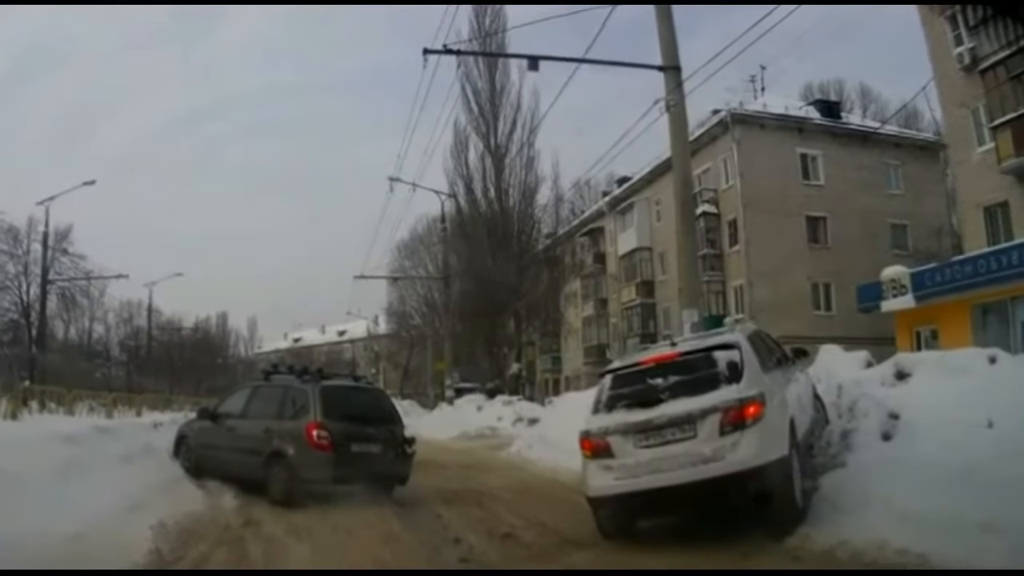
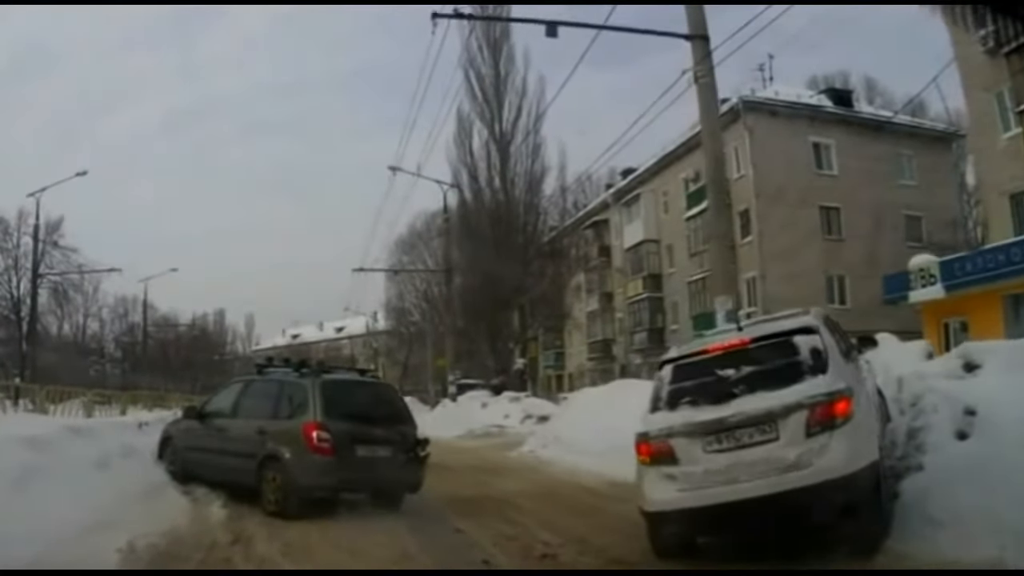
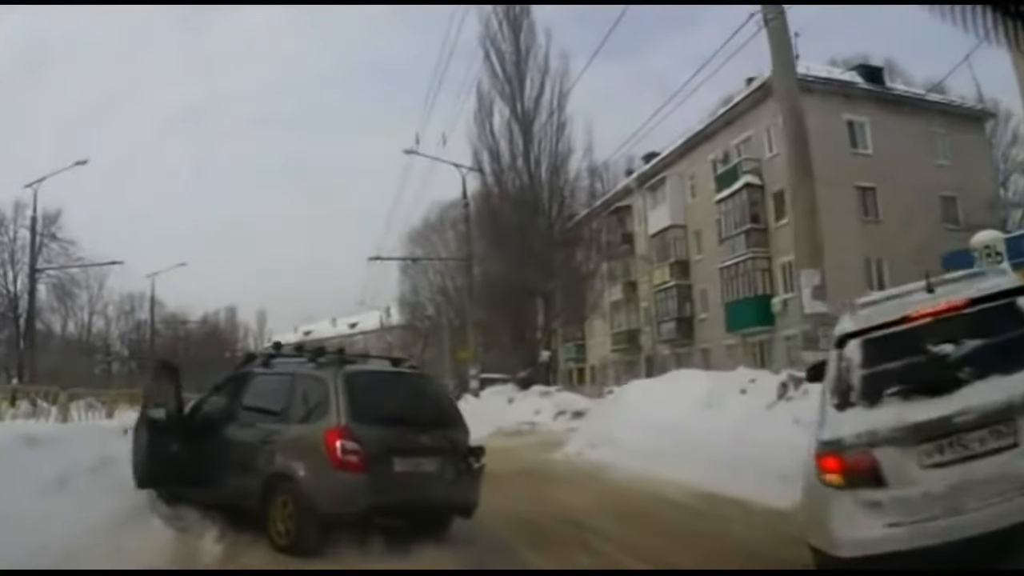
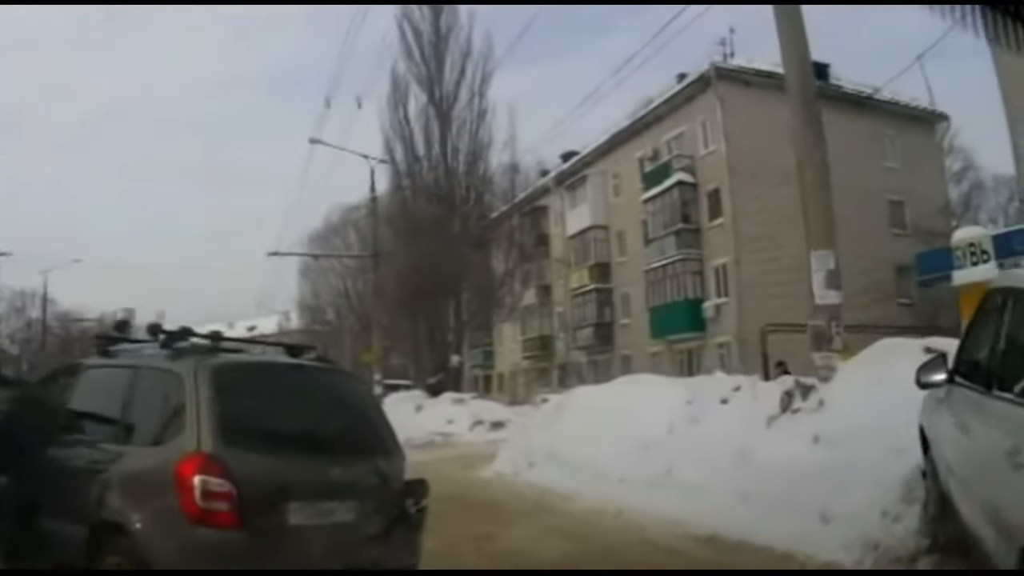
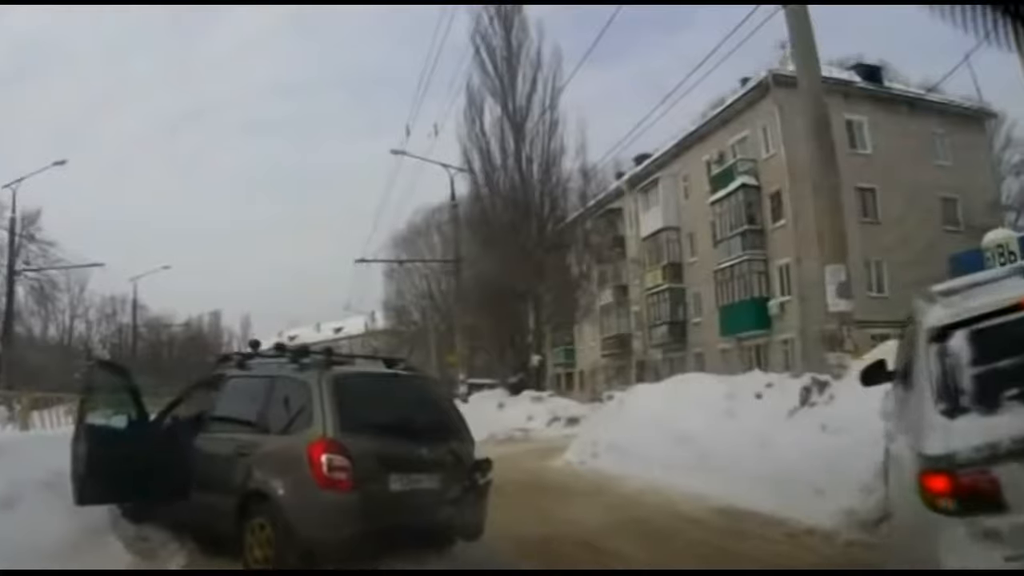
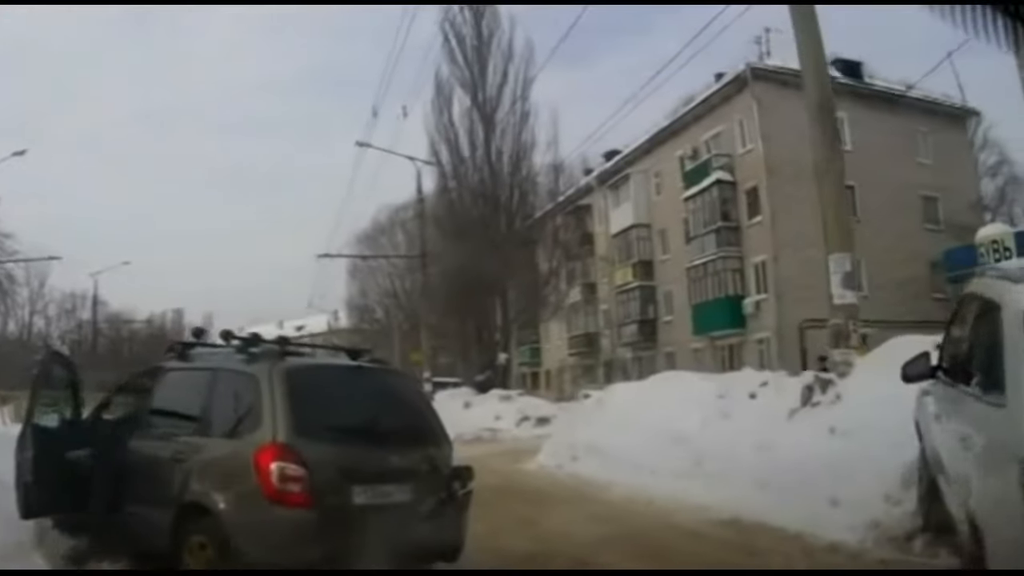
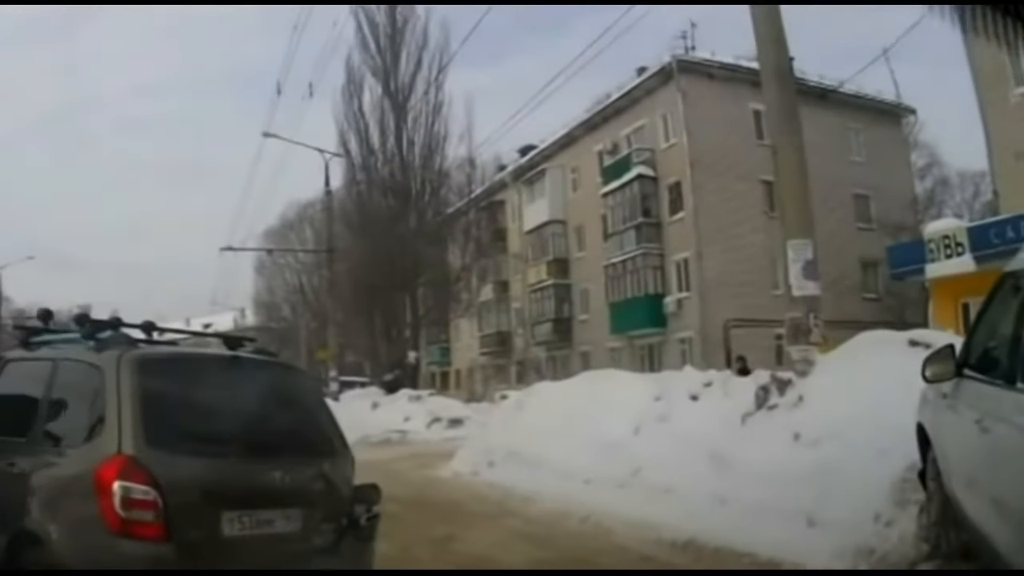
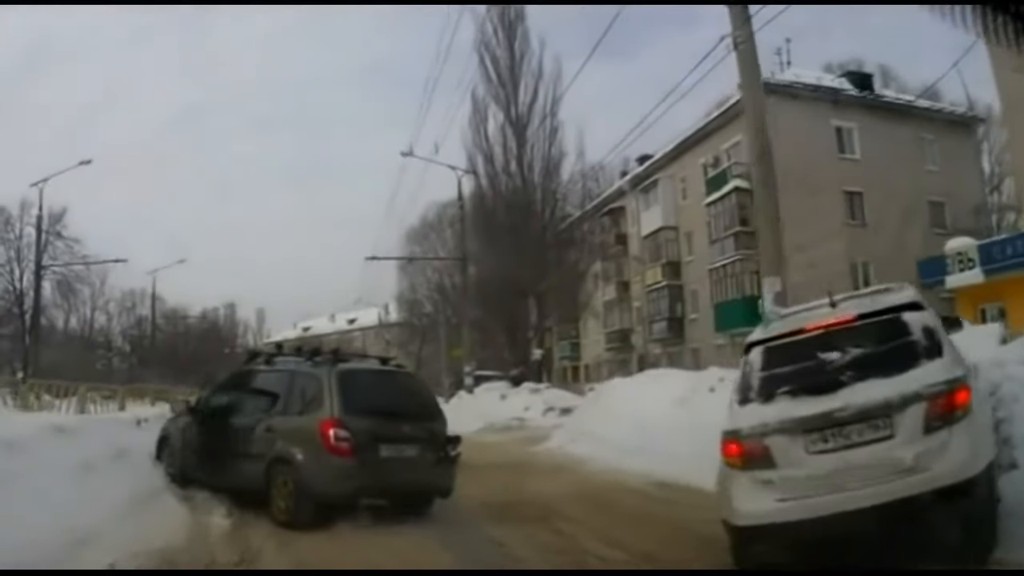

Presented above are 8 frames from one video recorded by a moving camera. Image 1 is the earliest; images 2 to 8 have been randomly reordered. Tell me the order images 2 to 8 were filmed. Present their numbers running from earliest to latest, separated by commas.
2, 8, 3, 5, 6, 4, 7
